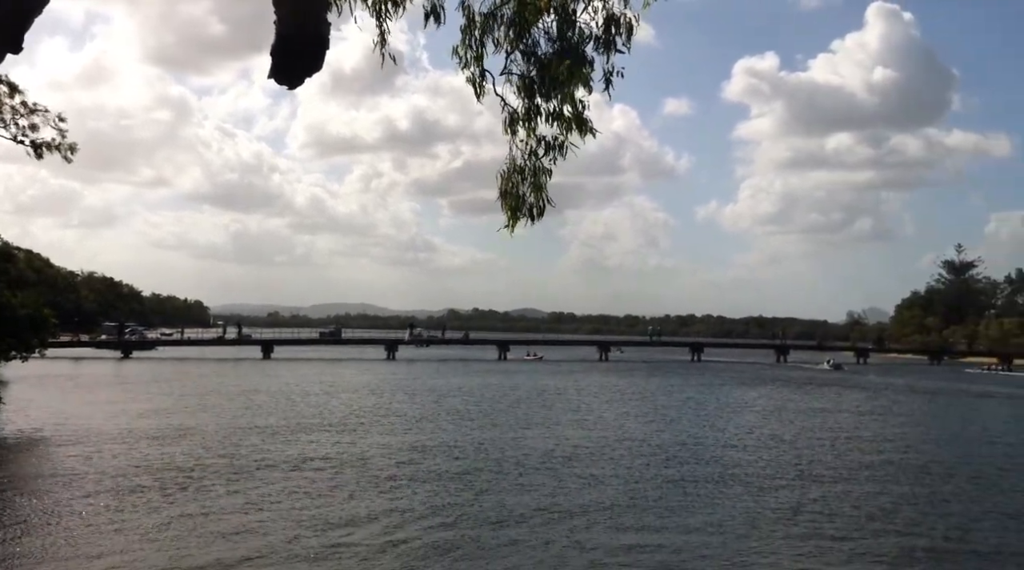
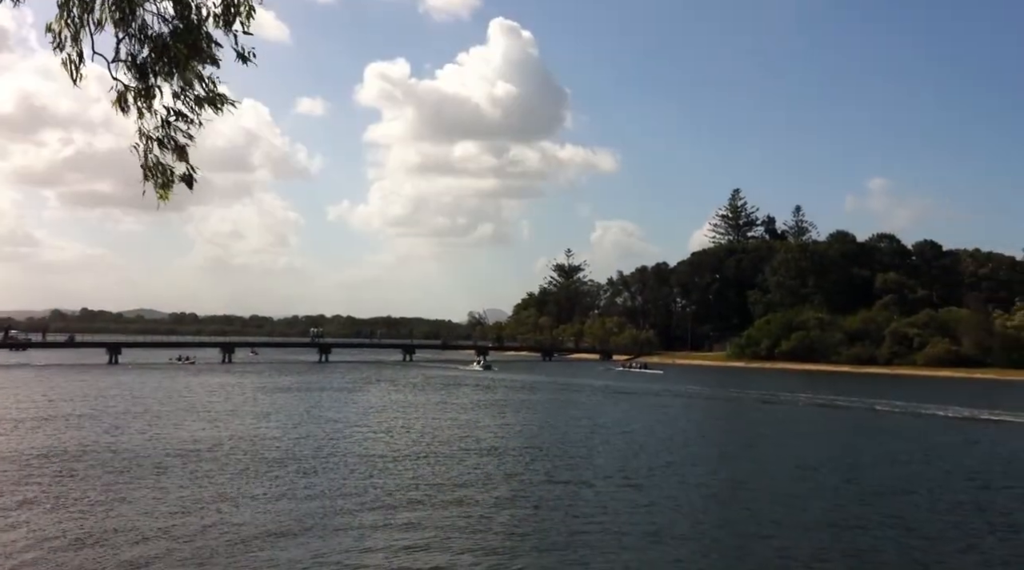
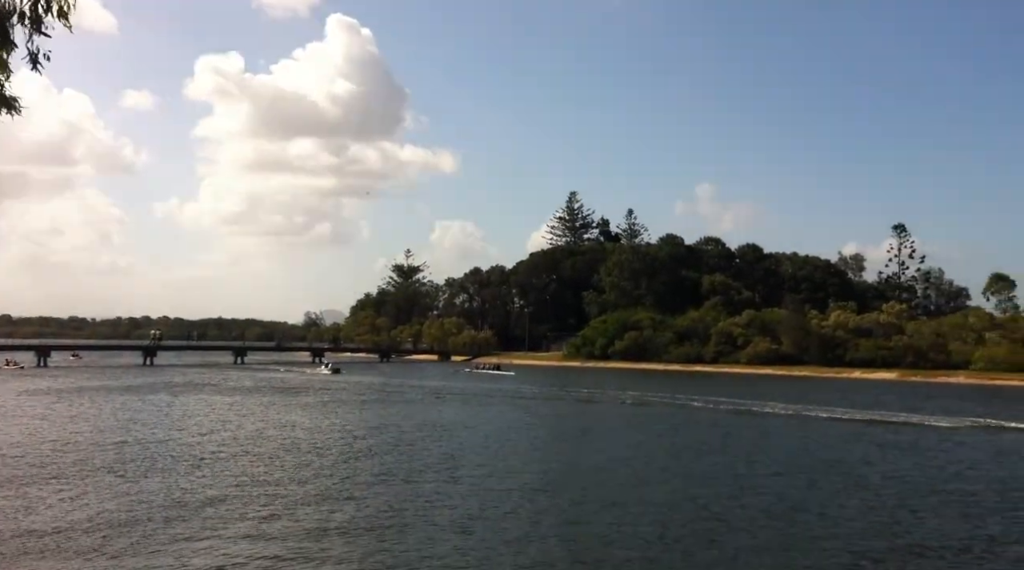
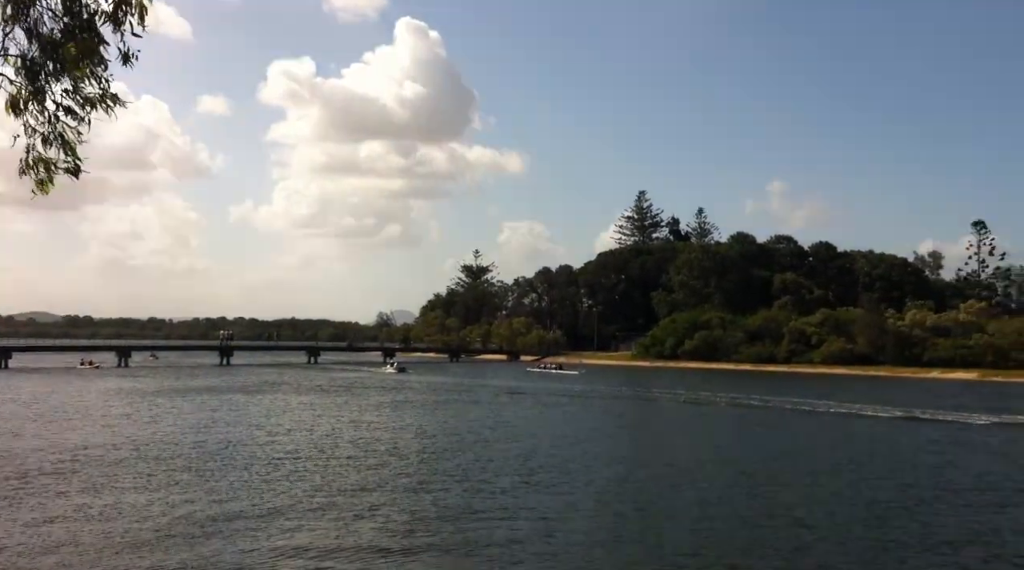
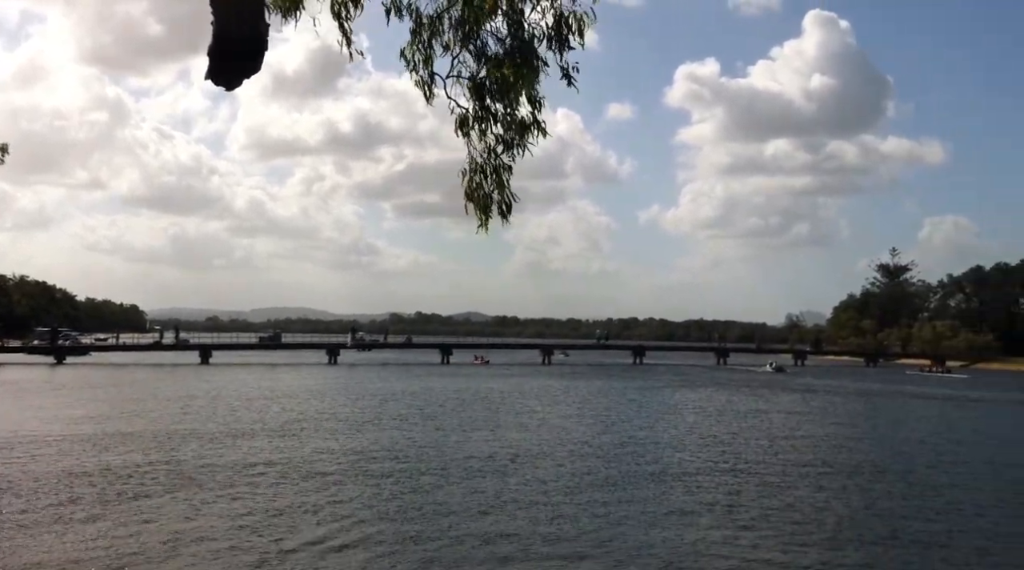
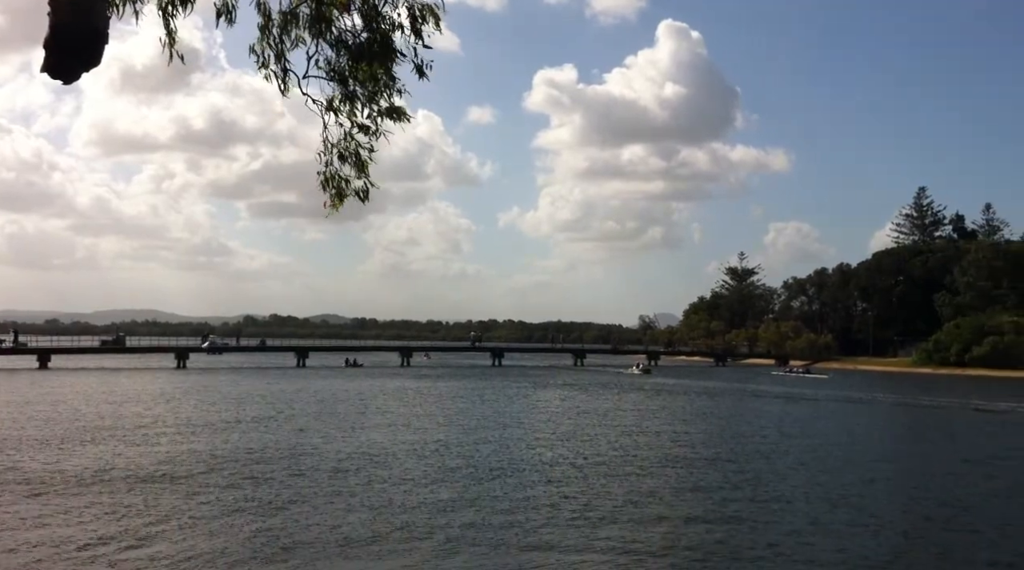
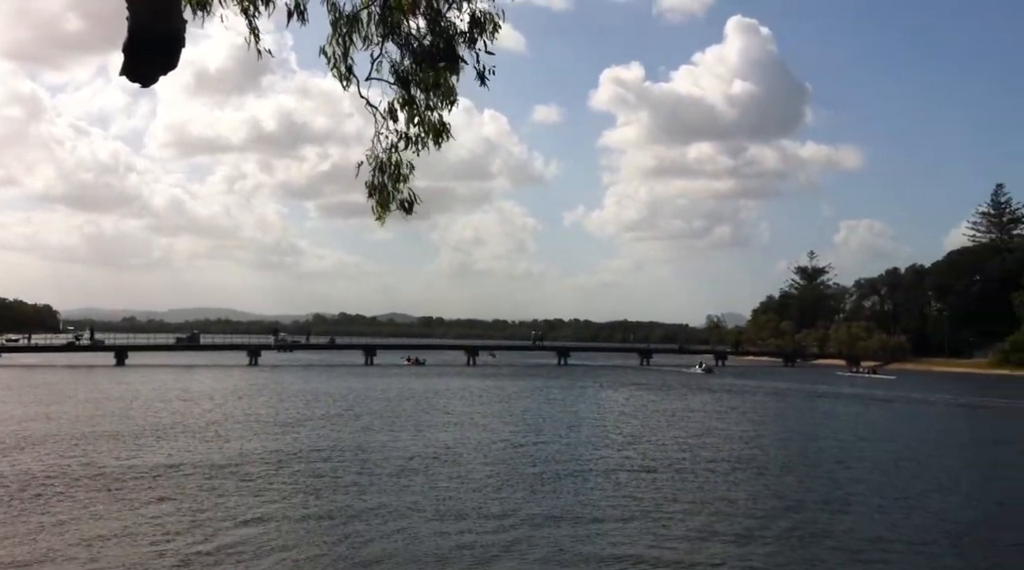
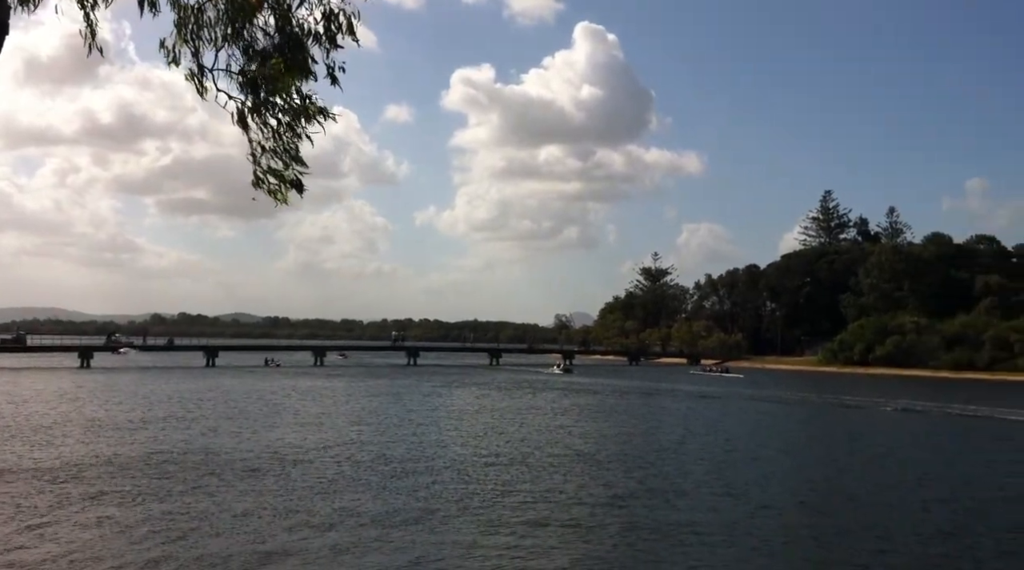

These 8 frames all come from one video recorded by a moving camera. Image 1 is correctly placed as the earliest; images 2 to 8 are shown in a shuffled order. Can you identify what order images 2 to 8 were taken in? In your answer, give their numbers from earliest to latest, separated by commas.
5, 7, 6, 8, 2, 4, 3
